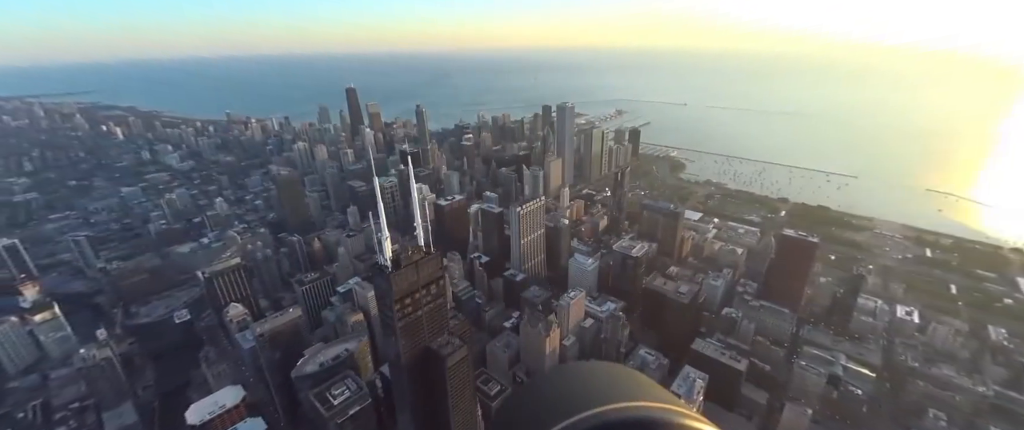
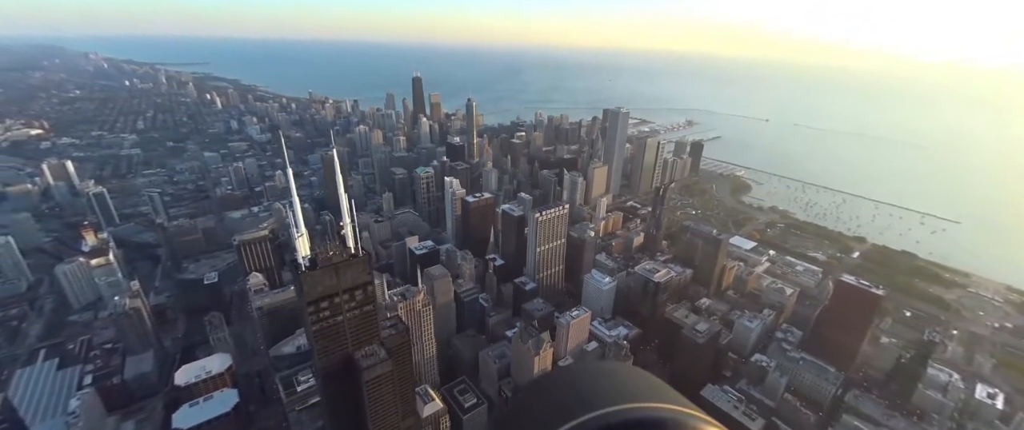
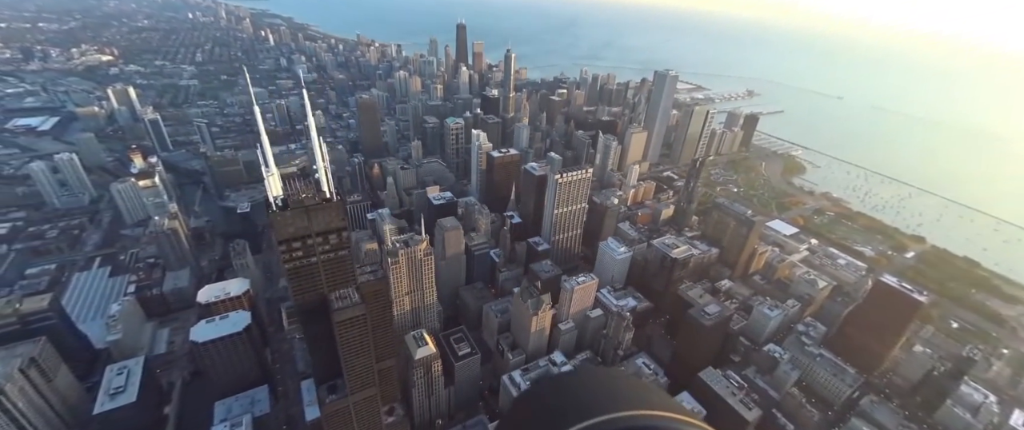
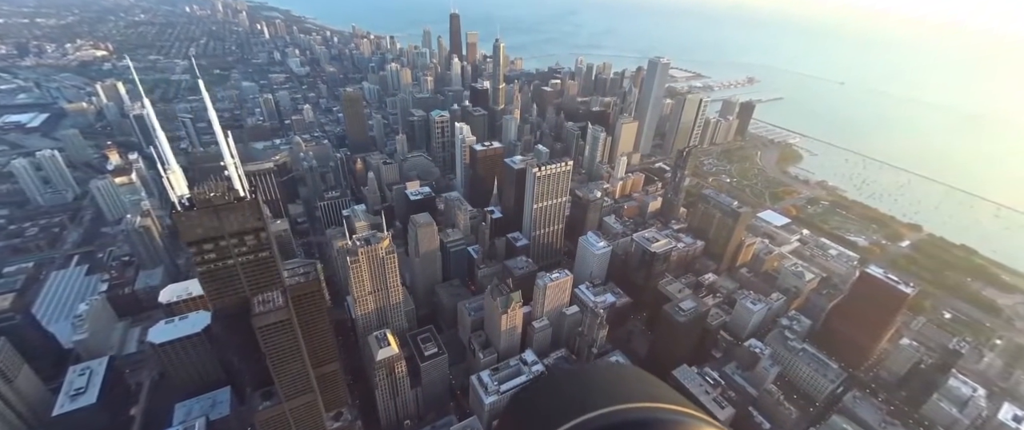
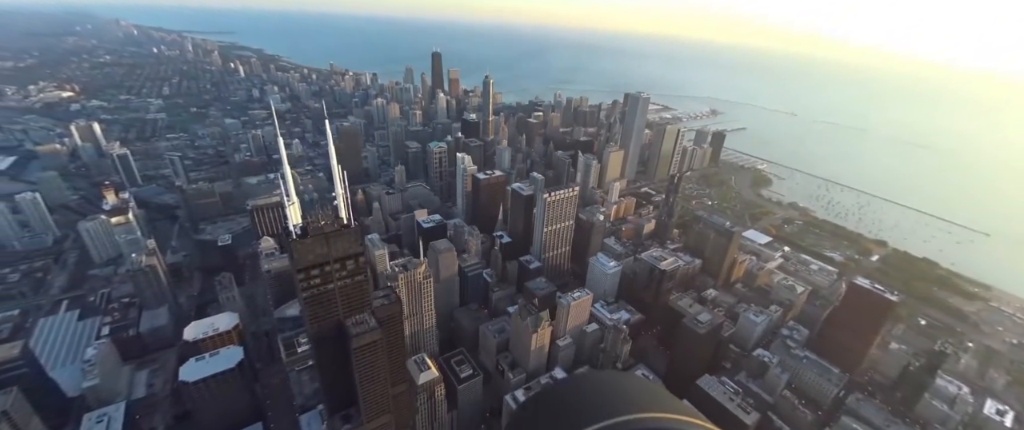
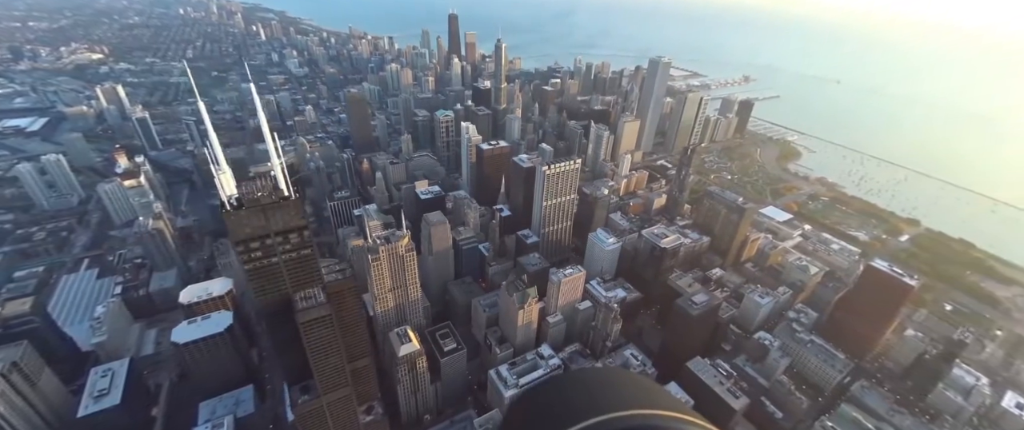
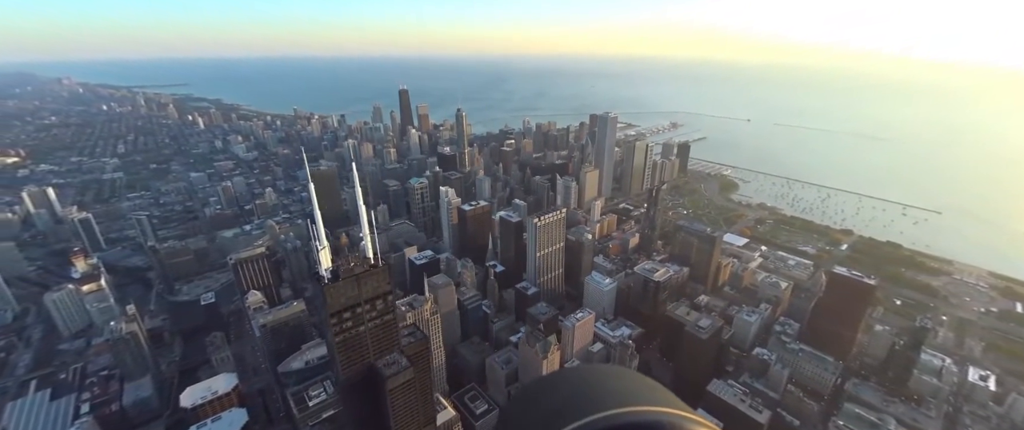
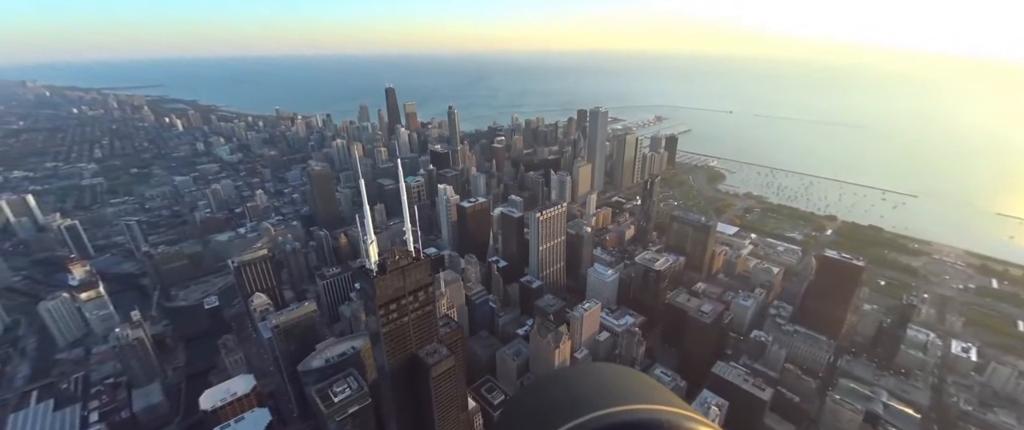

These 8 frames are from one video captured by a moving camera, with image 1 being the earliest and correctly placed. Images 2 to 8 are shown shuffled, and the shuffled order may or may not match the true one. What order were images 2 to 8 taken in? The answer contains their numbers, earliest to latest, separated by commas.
8, 7, 2, 5, 3, 6, 4
